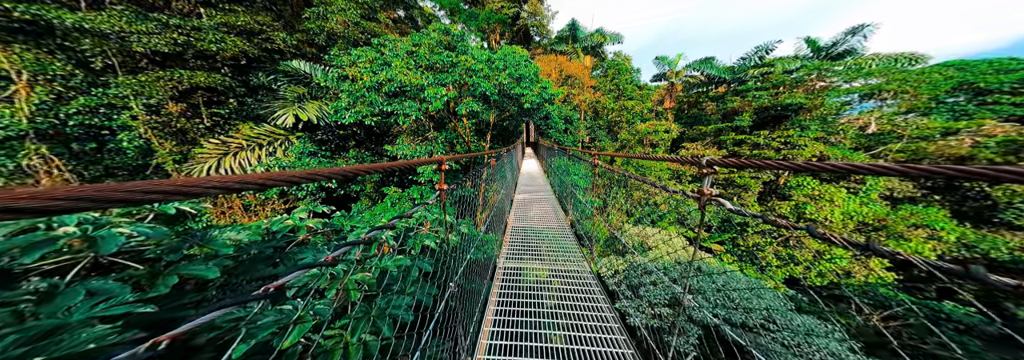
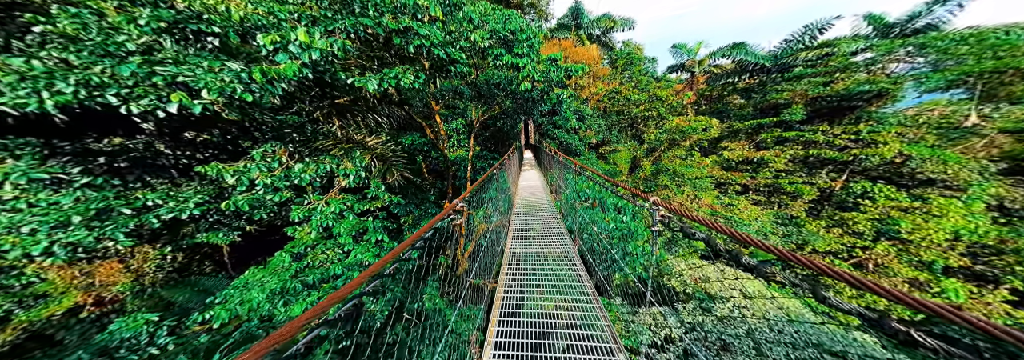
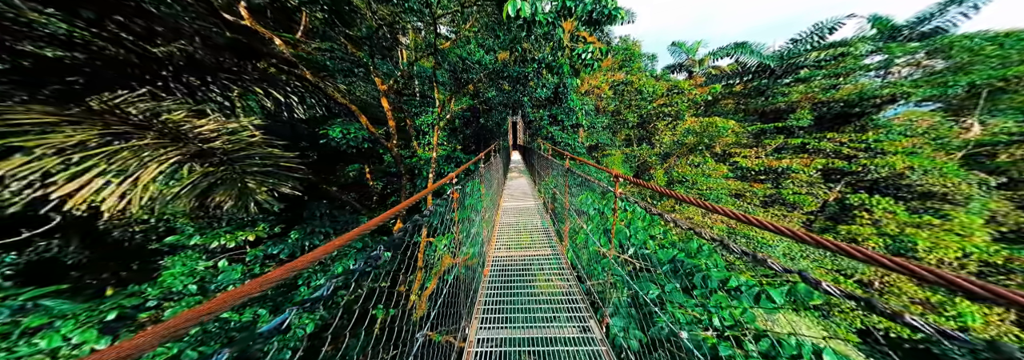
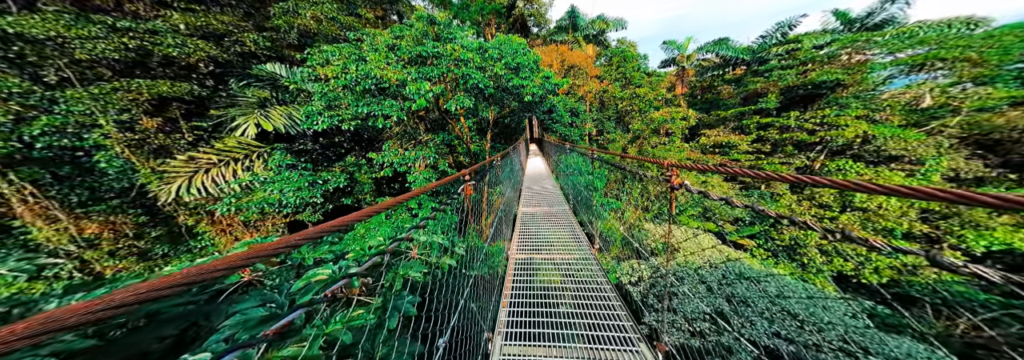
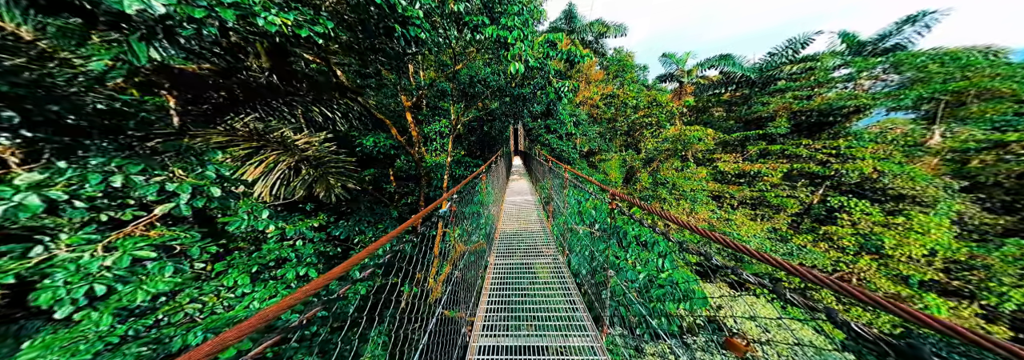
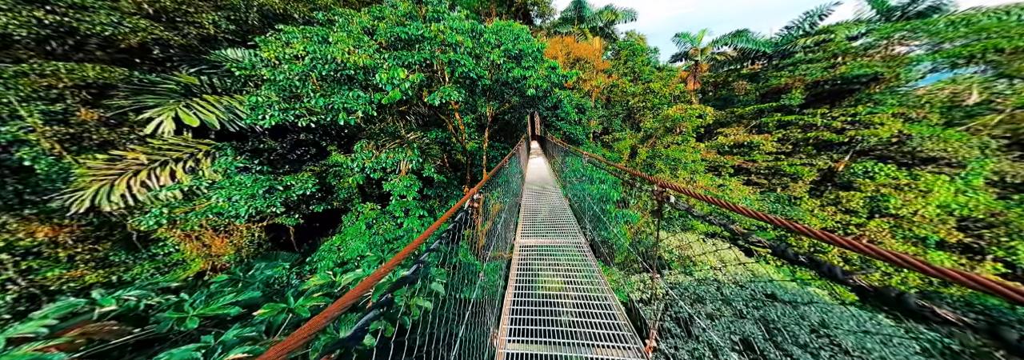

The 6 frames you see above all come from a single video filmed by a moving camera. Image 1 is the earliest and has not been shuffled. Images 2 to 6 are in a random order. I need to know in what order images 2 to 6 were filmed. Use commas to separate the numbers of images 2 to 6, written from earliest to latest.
4, 6, 2, 5, 3
